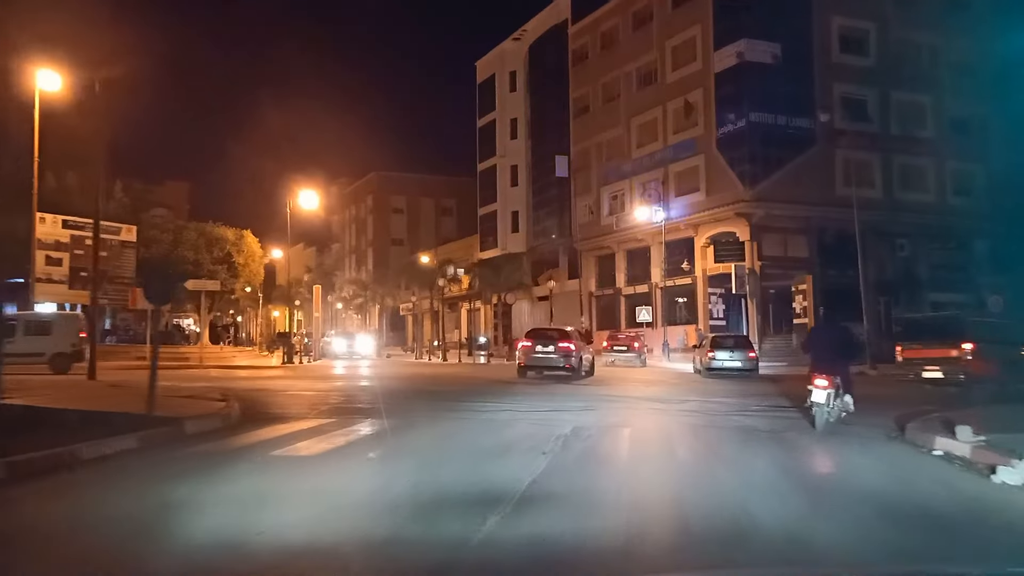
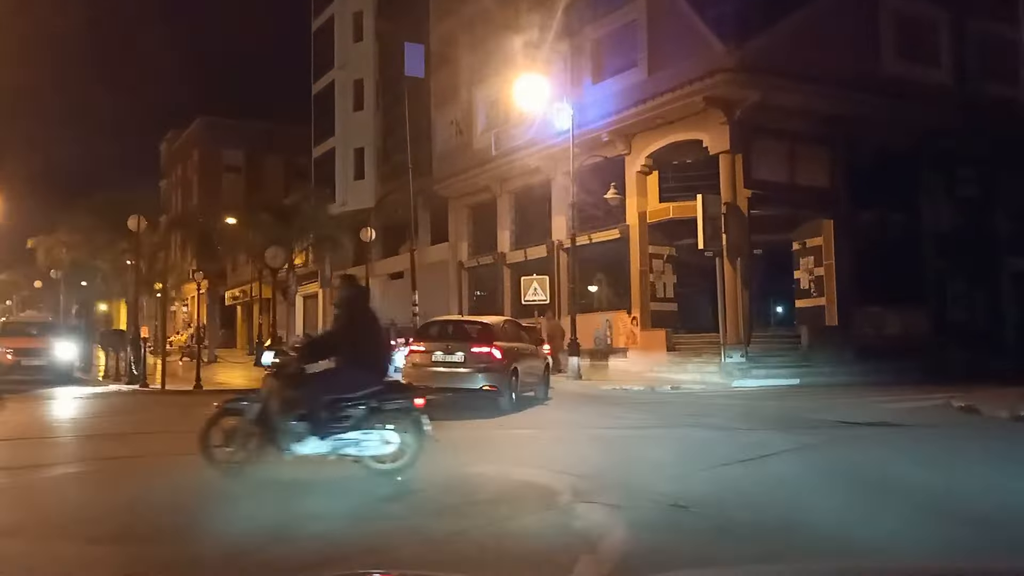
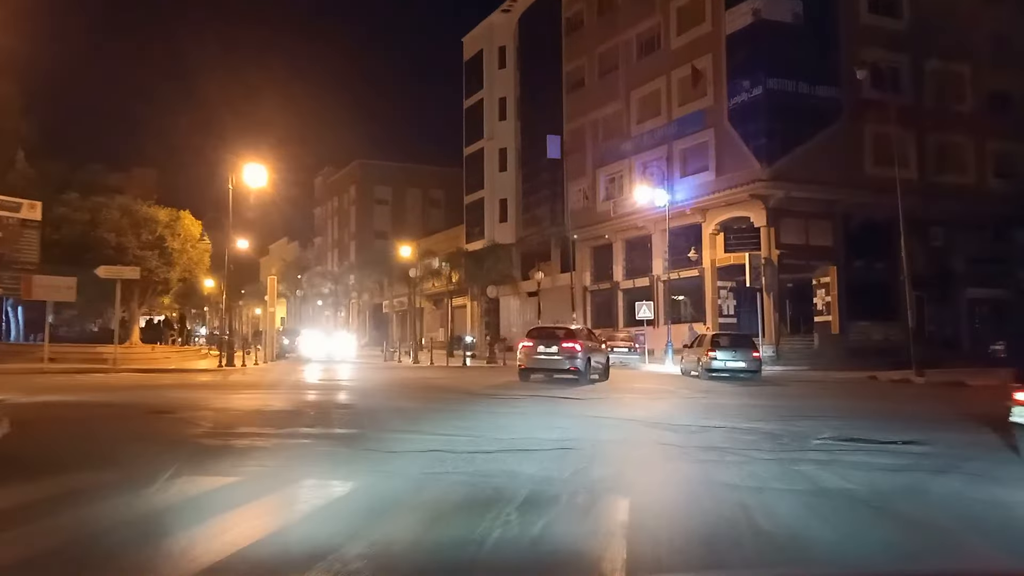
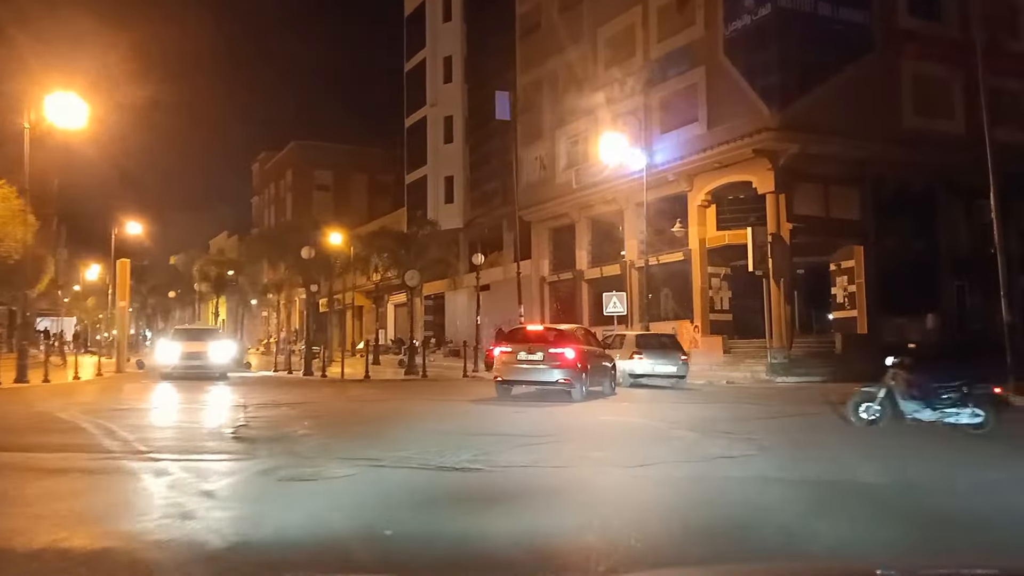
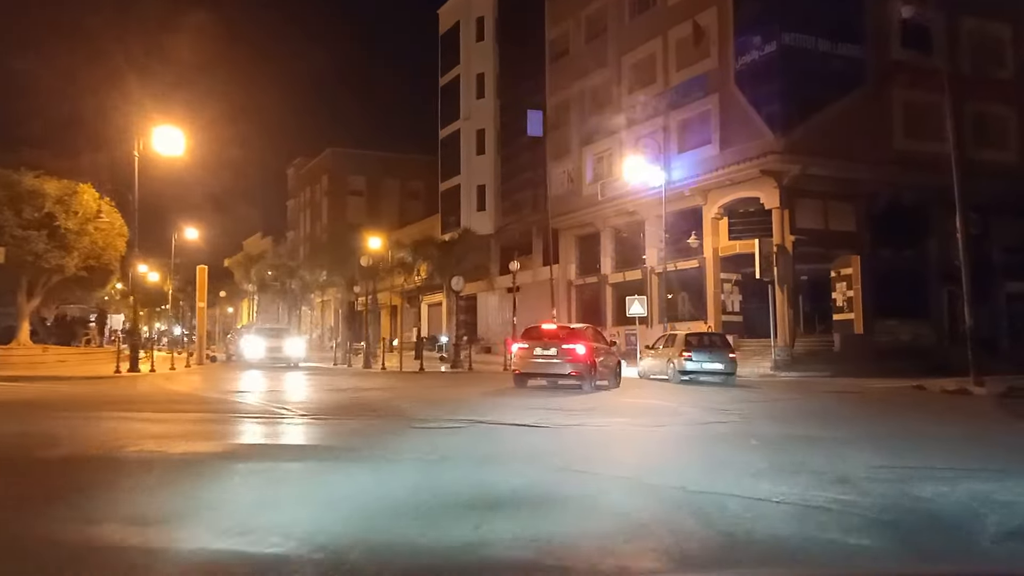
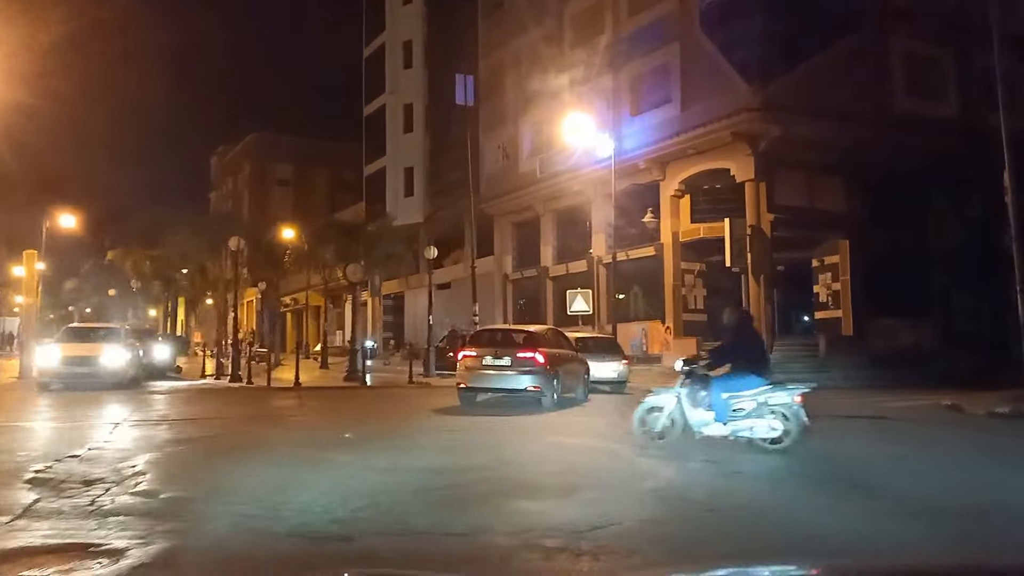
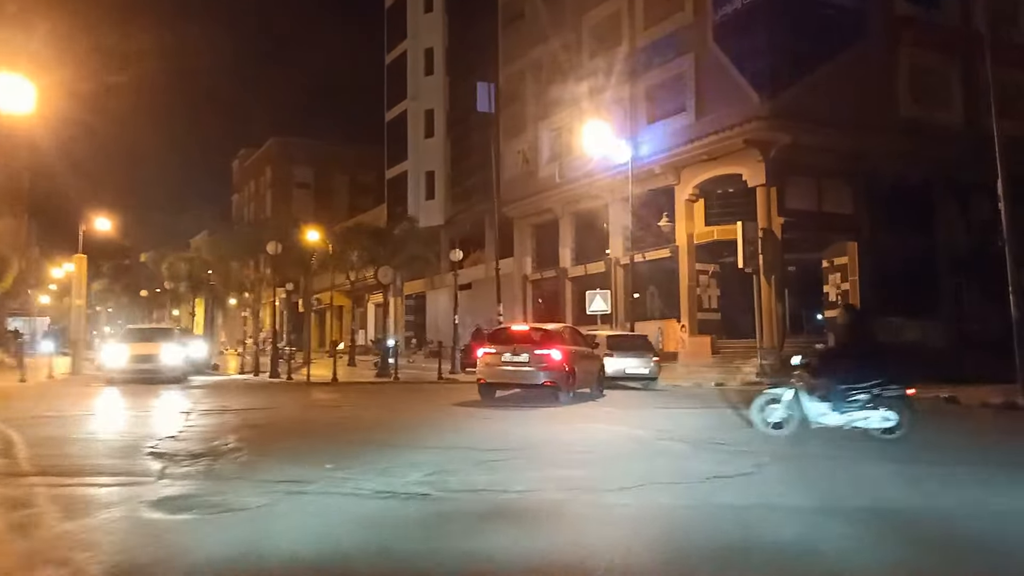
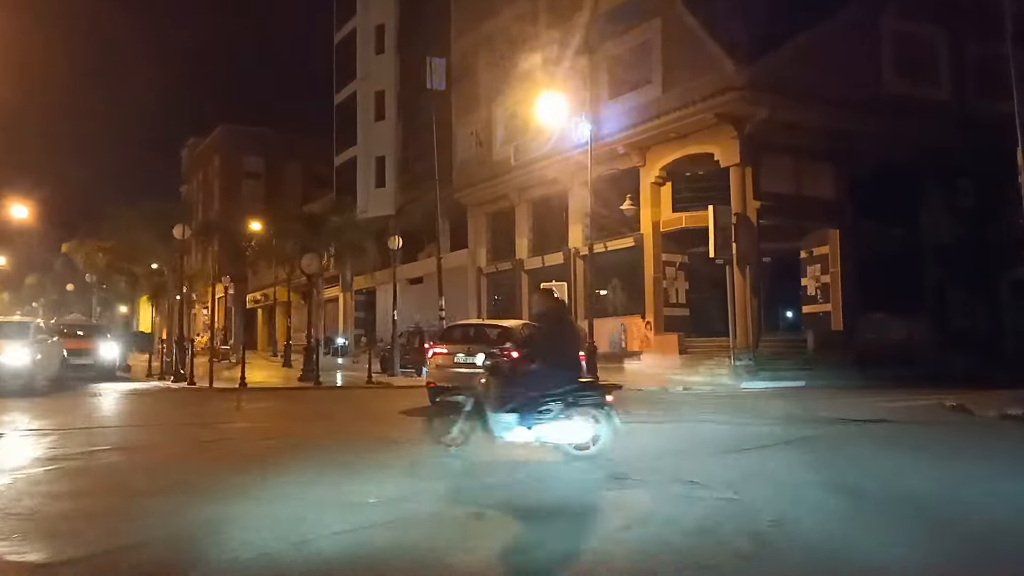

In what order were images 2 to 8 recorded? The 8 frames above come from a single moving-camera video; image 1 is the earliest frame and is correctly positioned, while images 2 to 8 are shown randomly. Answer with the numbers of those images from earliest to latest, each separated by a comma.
3, 5, 4, 7, 6, 8, 2
